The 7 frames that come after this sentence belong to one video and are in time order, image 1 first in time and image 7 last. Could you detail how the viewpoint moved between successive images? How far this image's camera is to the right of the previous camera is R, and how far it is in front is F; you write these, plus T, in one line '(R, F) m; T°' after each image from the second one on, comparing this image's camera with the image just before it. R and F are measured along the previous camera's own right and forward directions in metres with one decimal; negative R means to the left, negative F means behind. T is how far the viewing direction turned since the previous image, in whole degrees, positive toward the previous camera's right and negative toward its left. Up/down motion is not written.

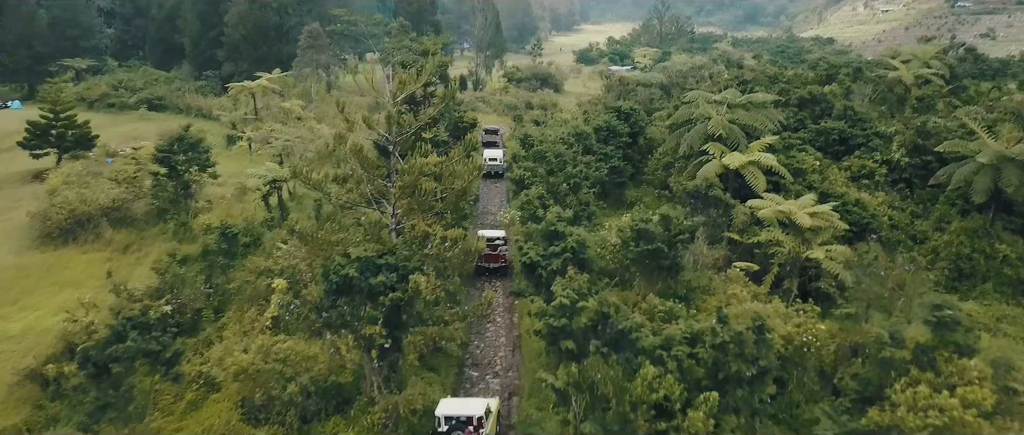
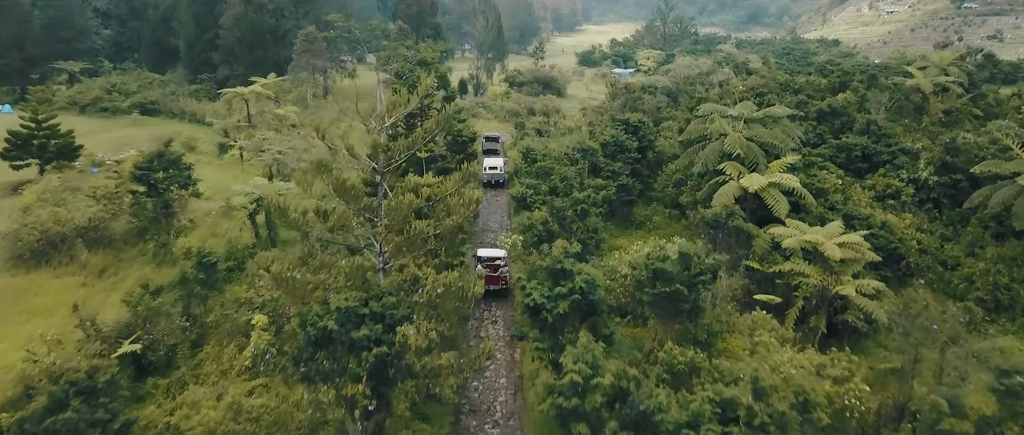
(0.0, +0.9) m; 0°
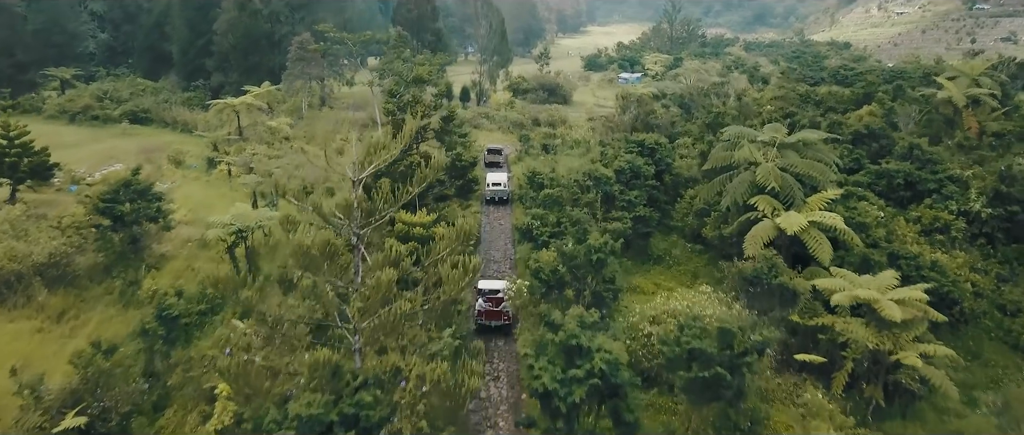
(0.0, +1.4) m; 0°
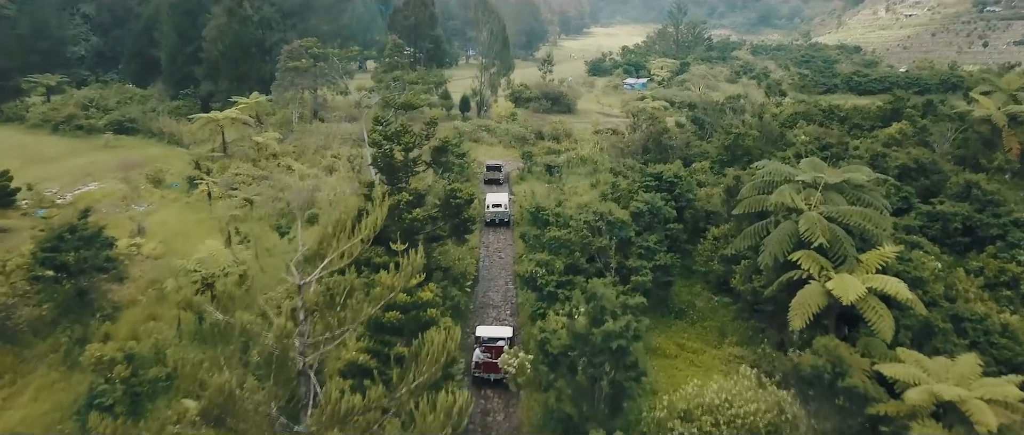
(0.0, +1.6) m; 0°
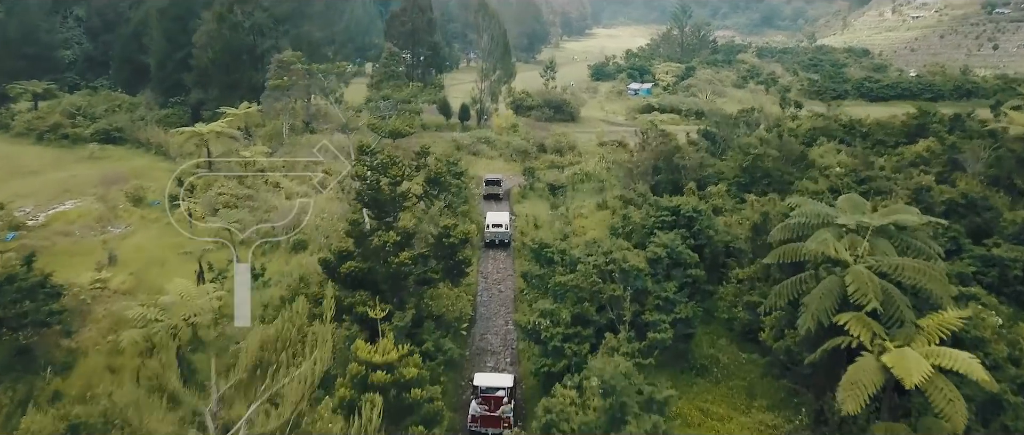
(0.0, +1.3) m; 0°
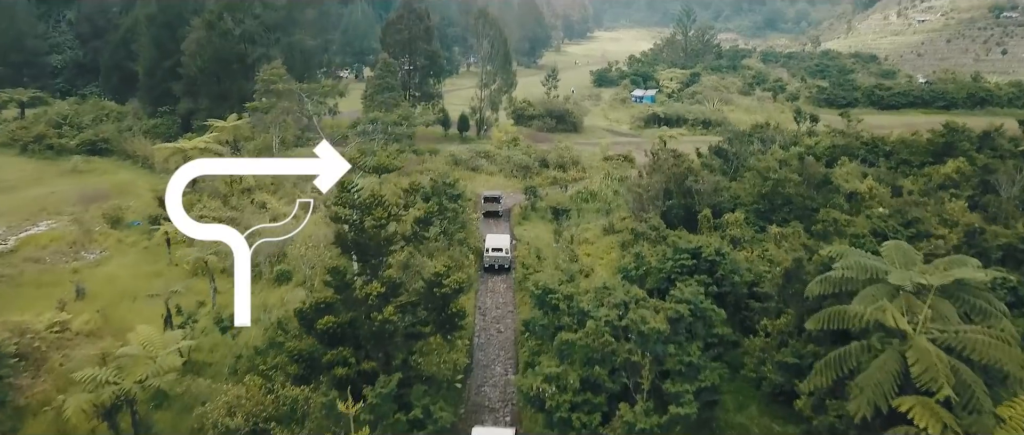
(0.0, +1.3) m; 0°
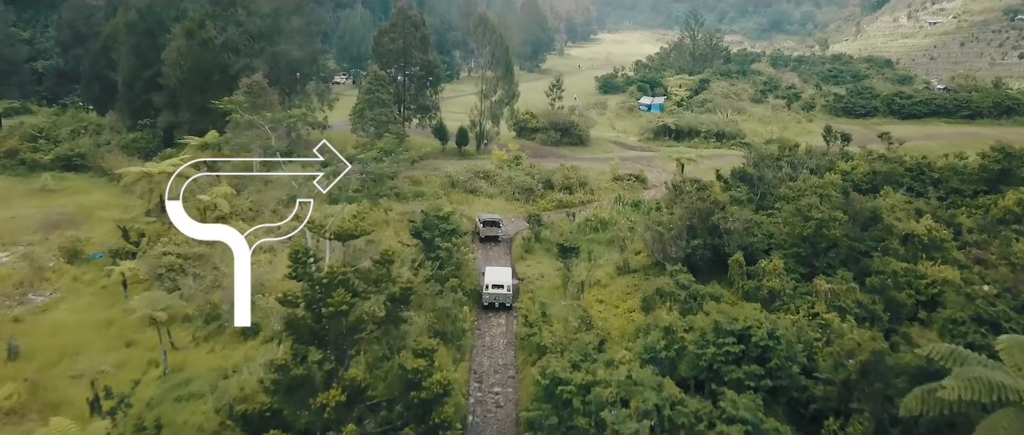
(0.0, +2.2) m; 0°
